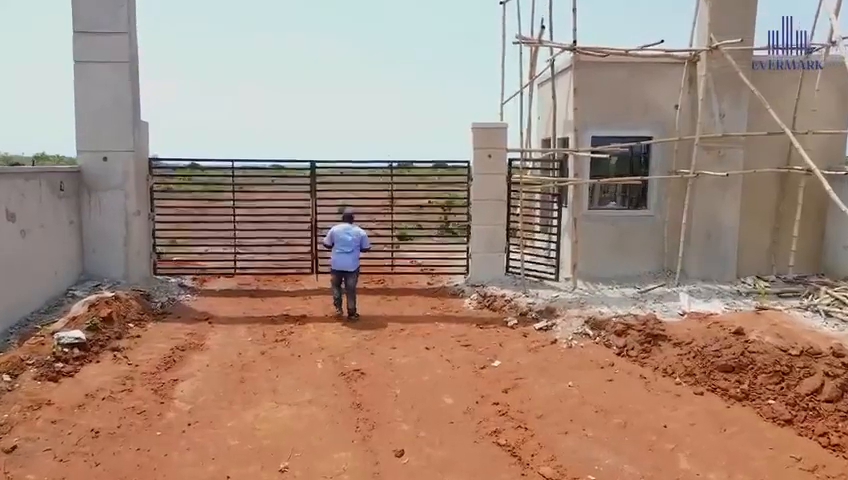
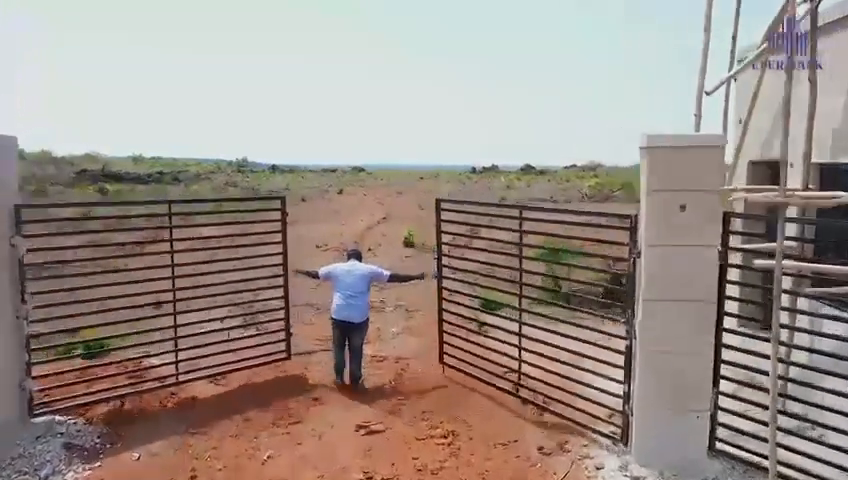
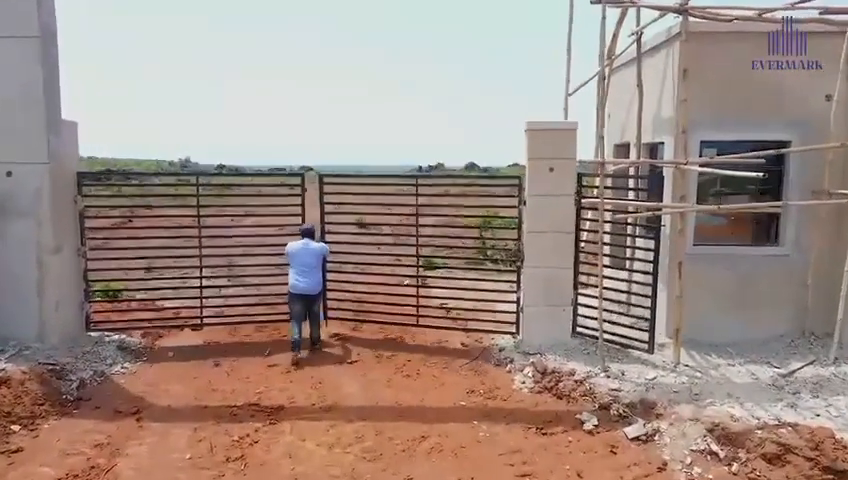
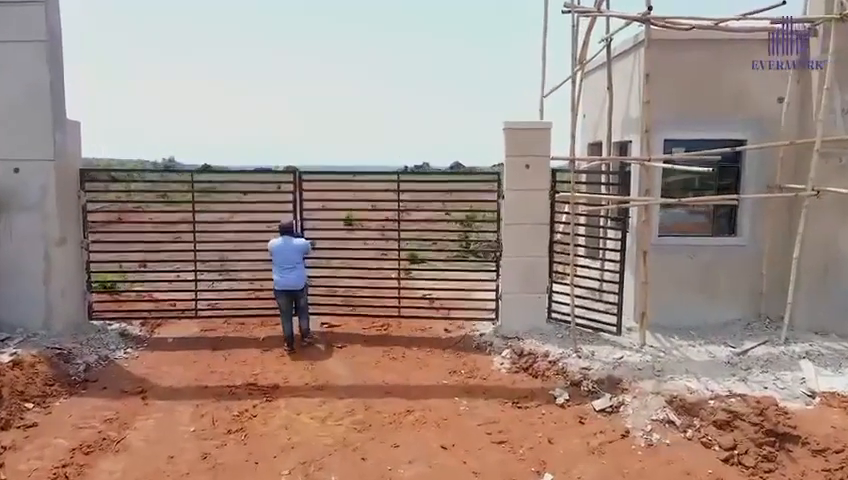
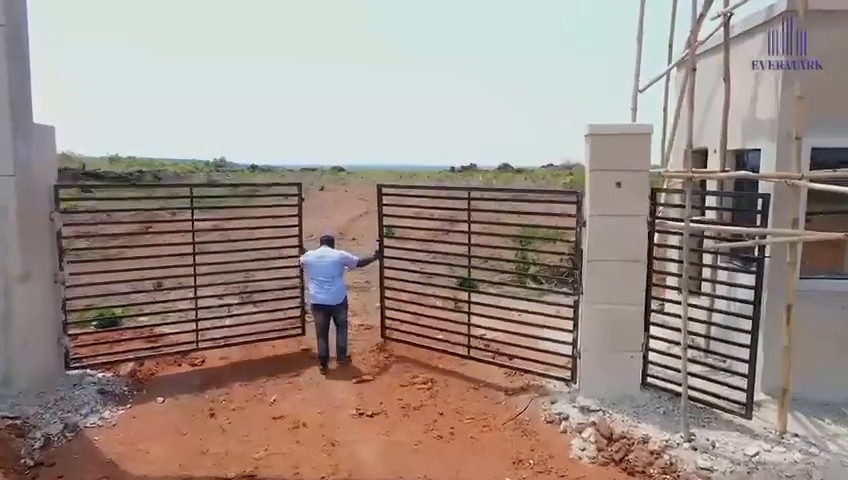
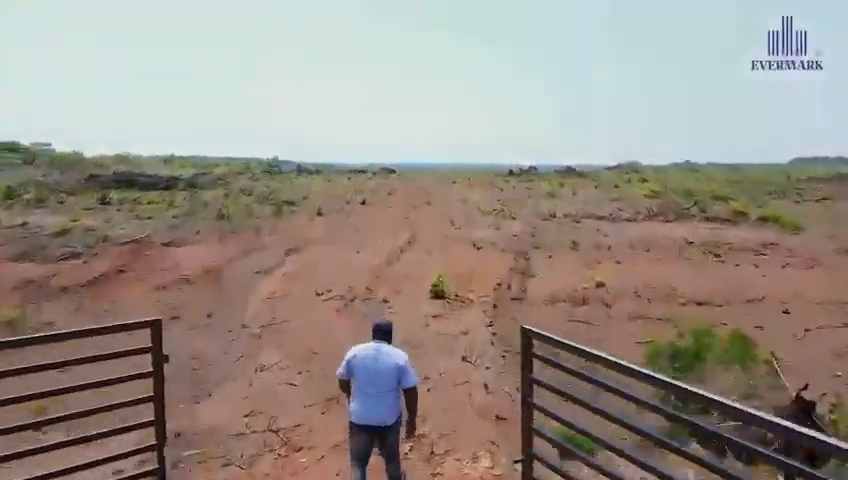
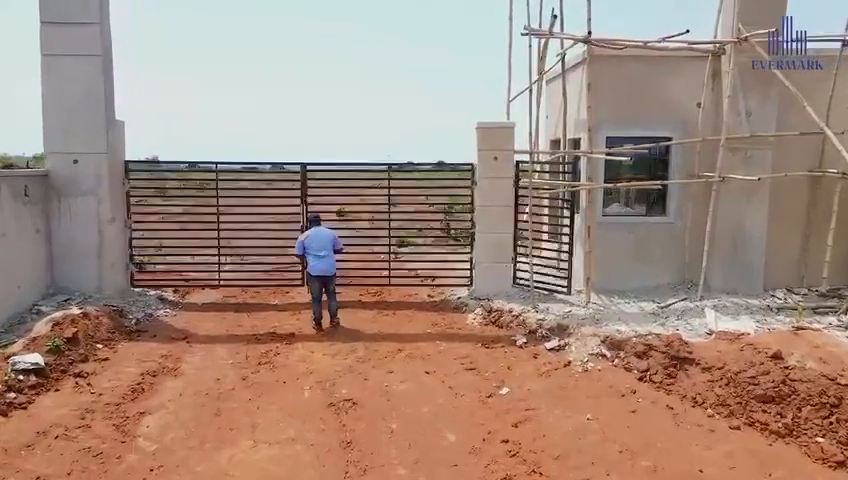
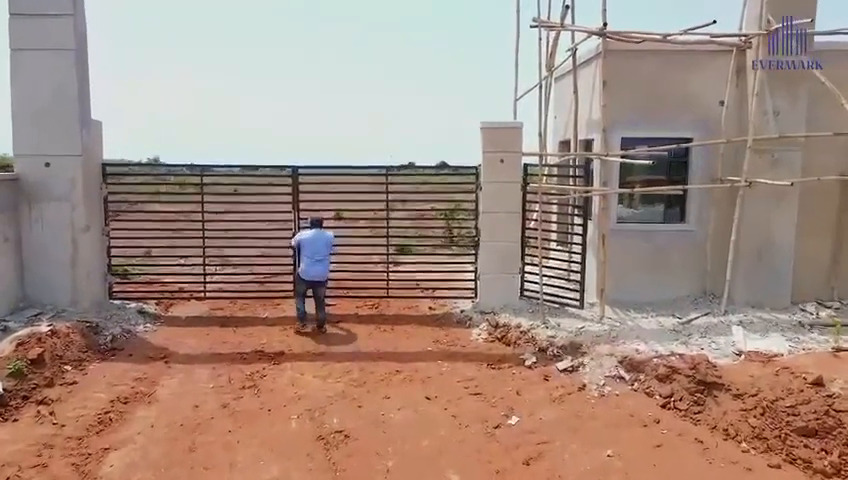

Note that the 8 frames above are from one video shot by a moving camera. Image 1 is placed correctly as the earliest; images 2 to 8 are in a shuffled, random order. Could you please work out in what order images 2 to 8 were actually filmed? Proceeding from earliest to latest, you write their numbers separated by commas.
7, 8, 4, 3, 5, 2, 6
